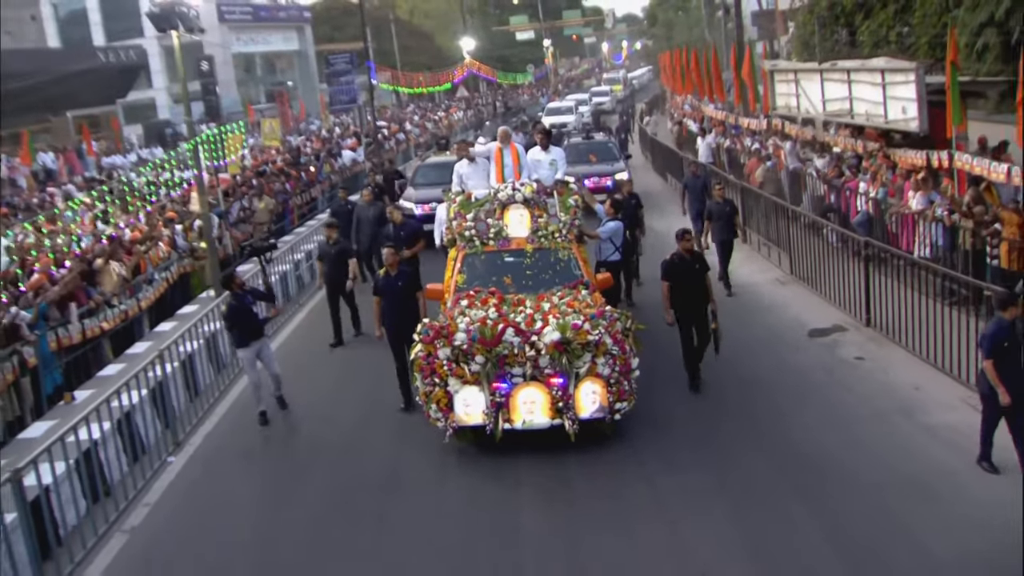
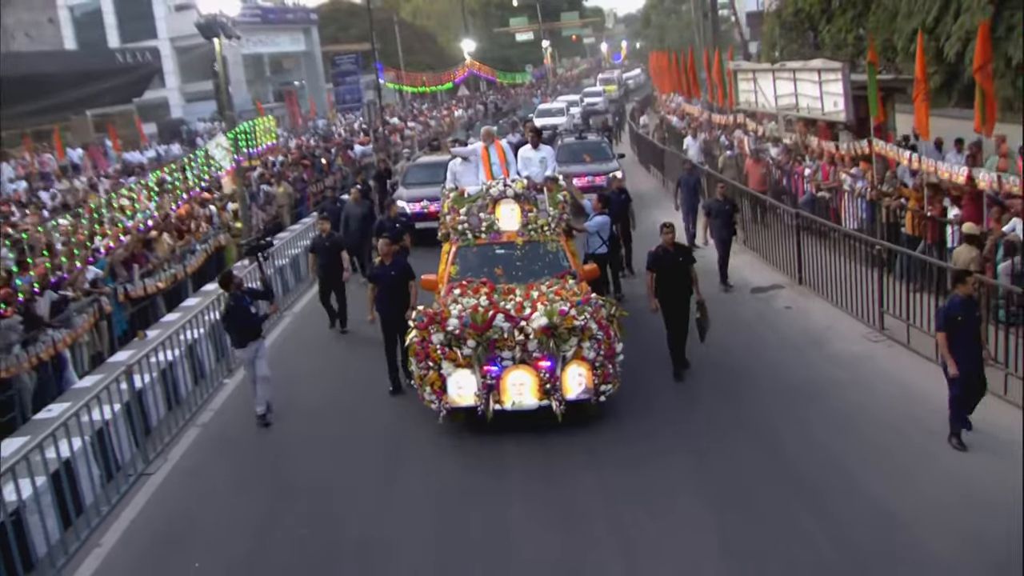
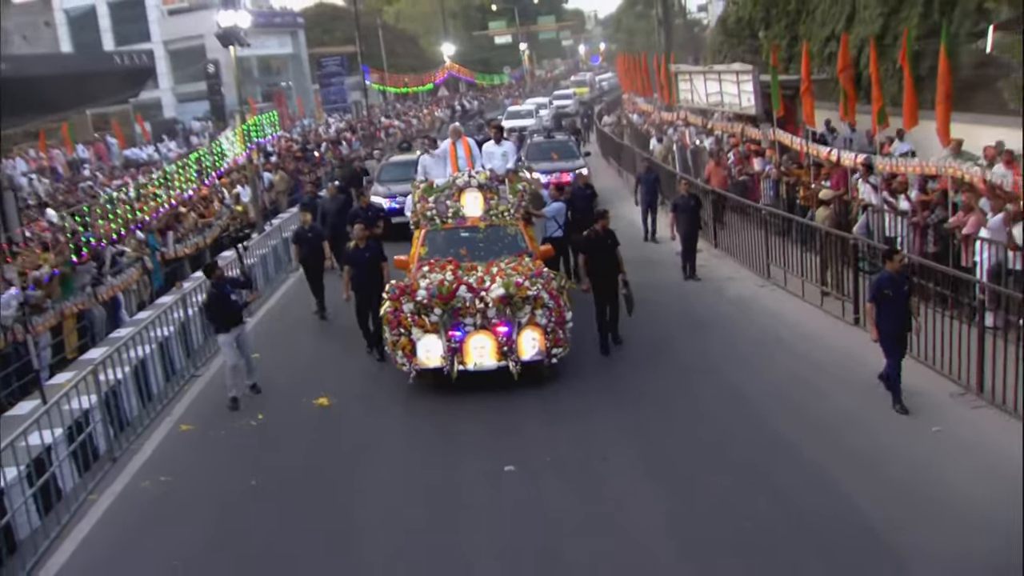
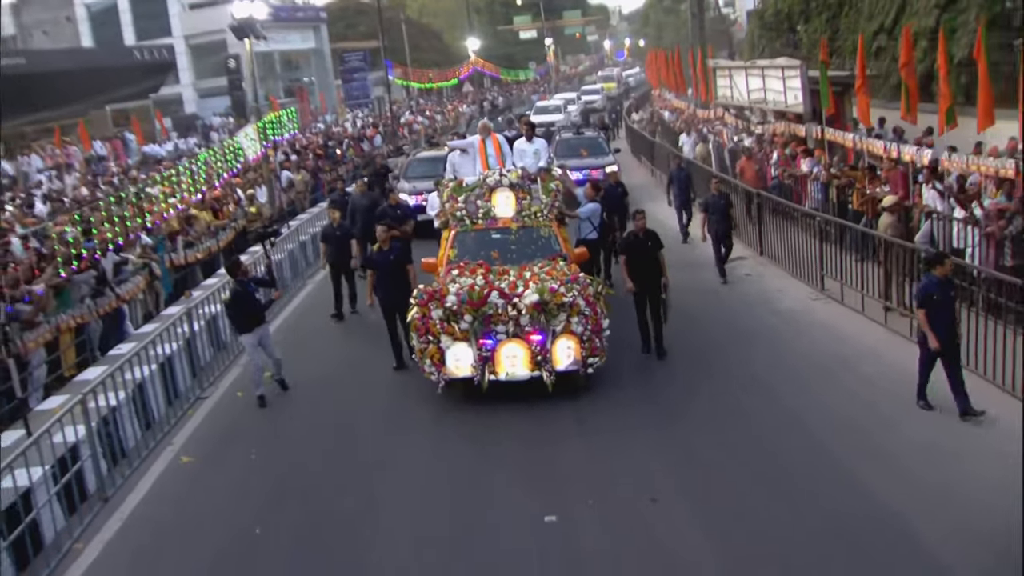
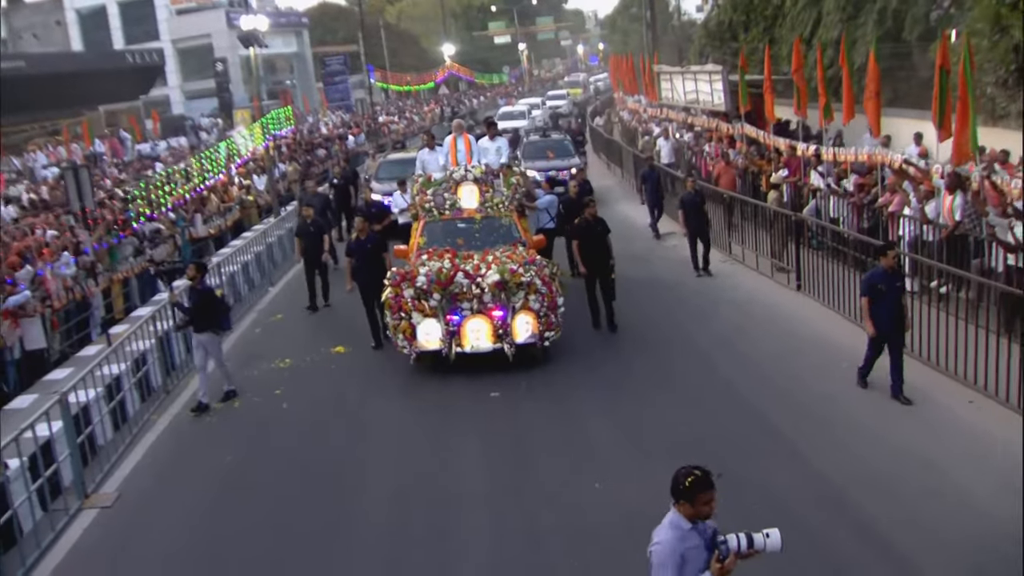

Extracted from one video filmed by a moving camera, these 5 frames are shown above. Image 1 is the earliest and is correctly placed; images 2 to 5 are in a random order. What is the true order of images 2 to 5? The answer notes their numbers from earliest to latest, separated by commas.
2, 4, 3, 5
